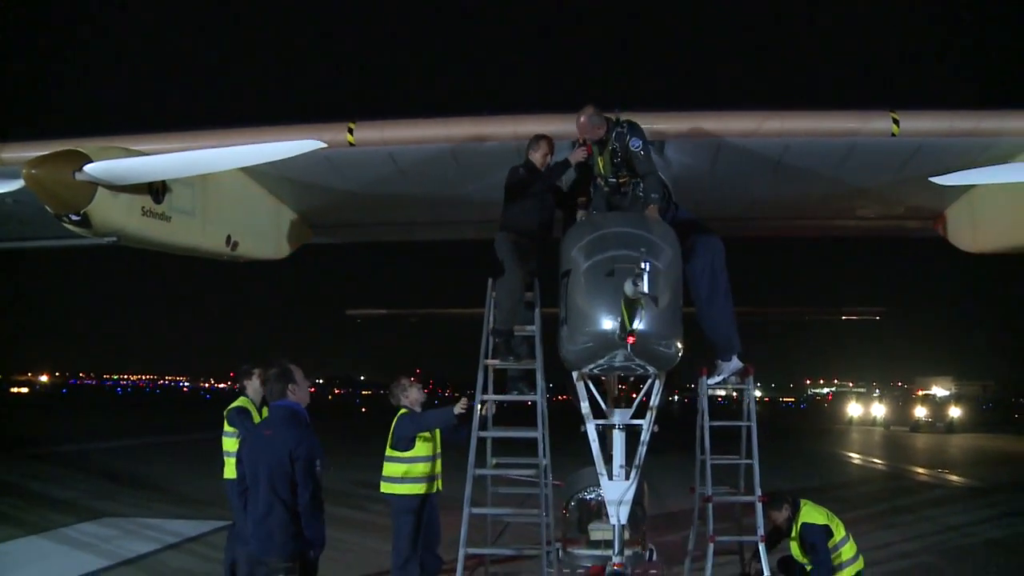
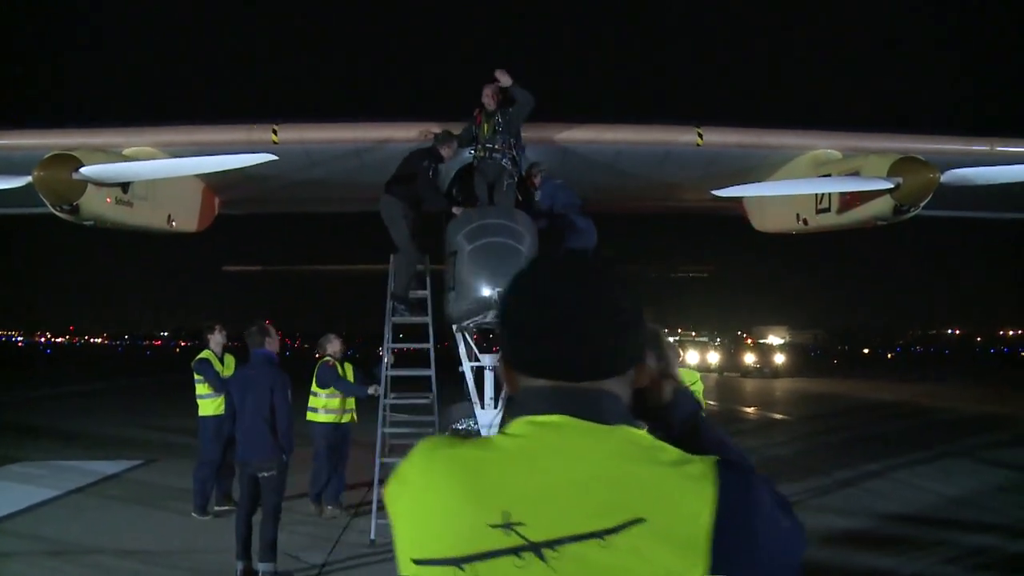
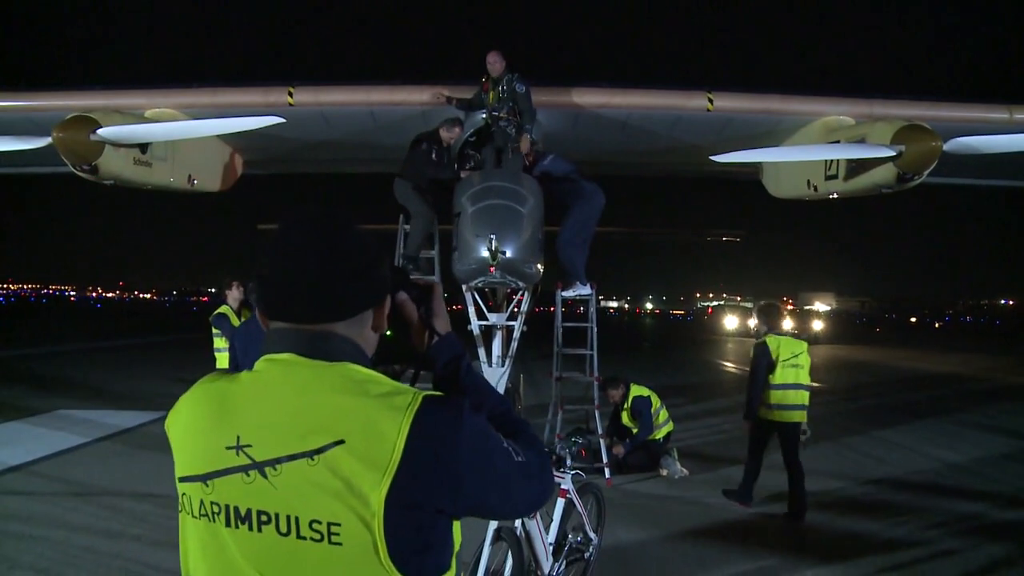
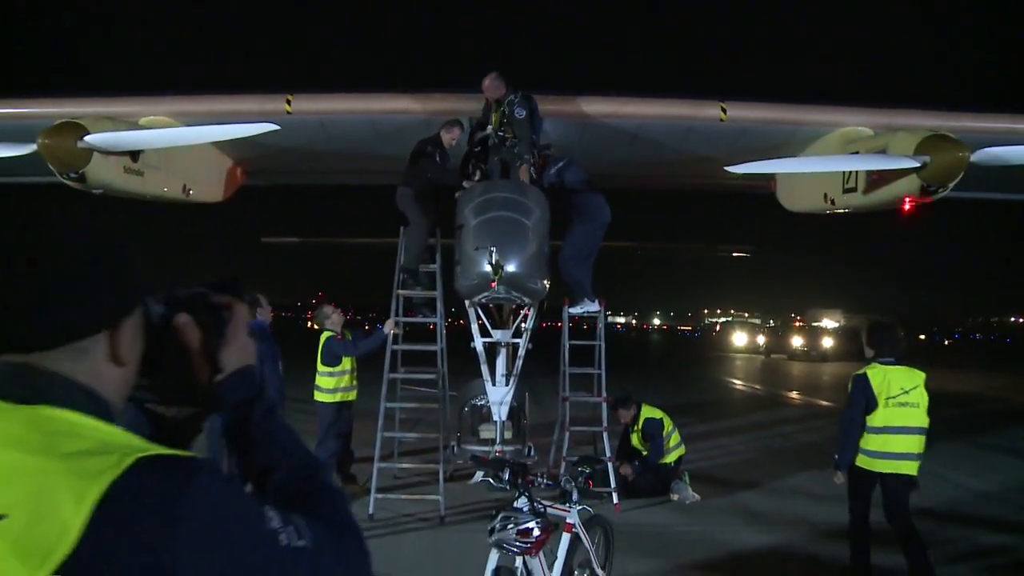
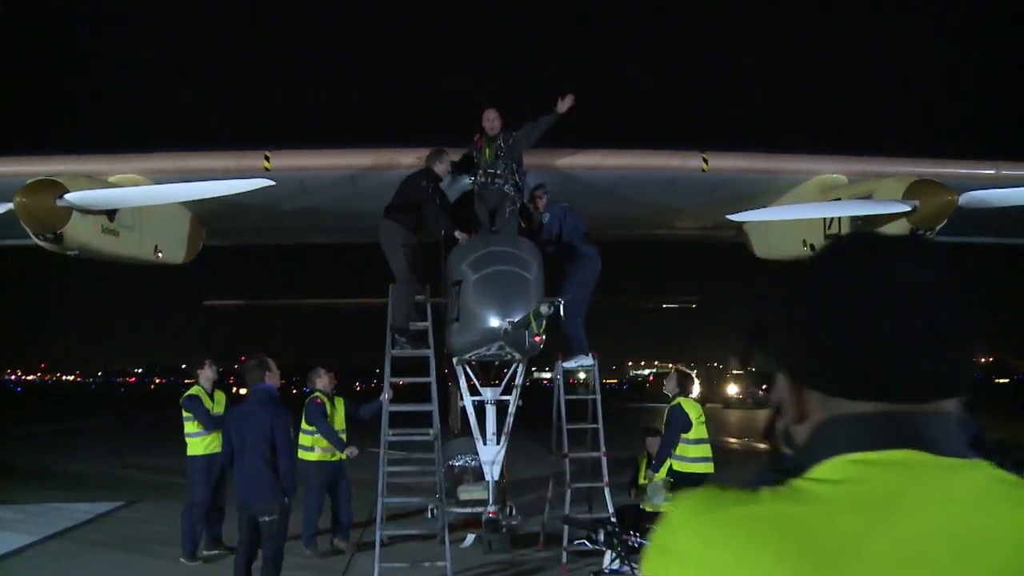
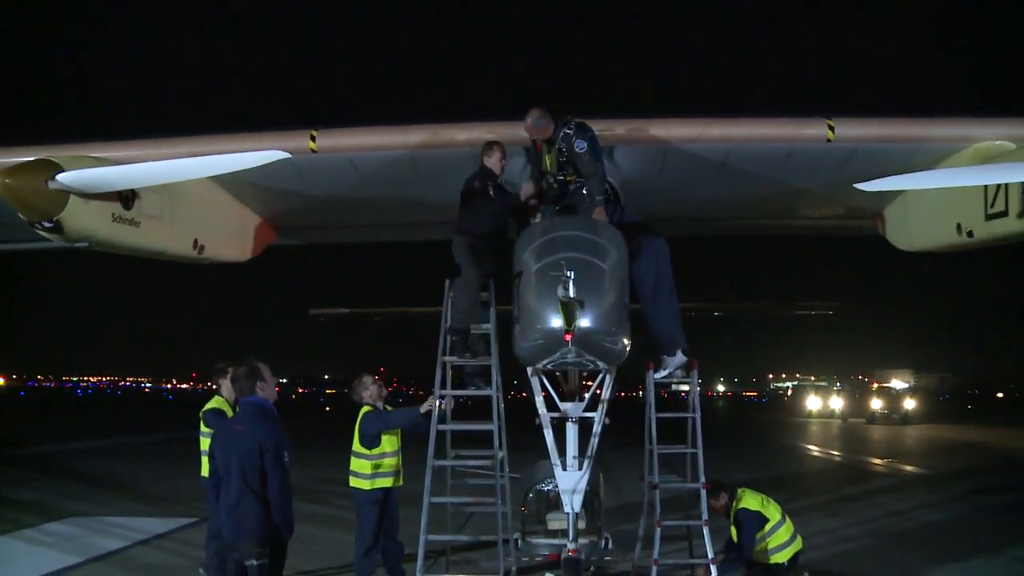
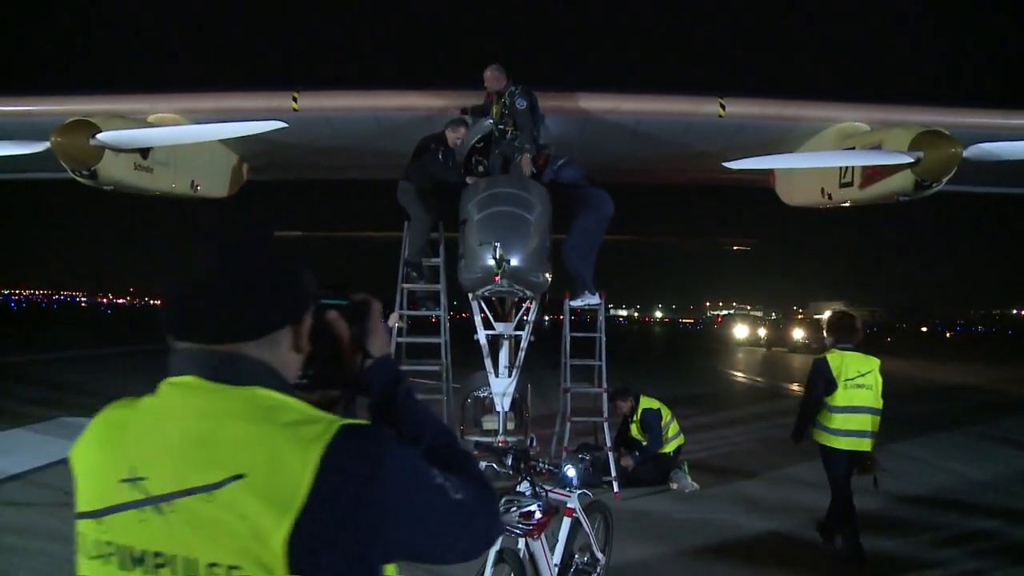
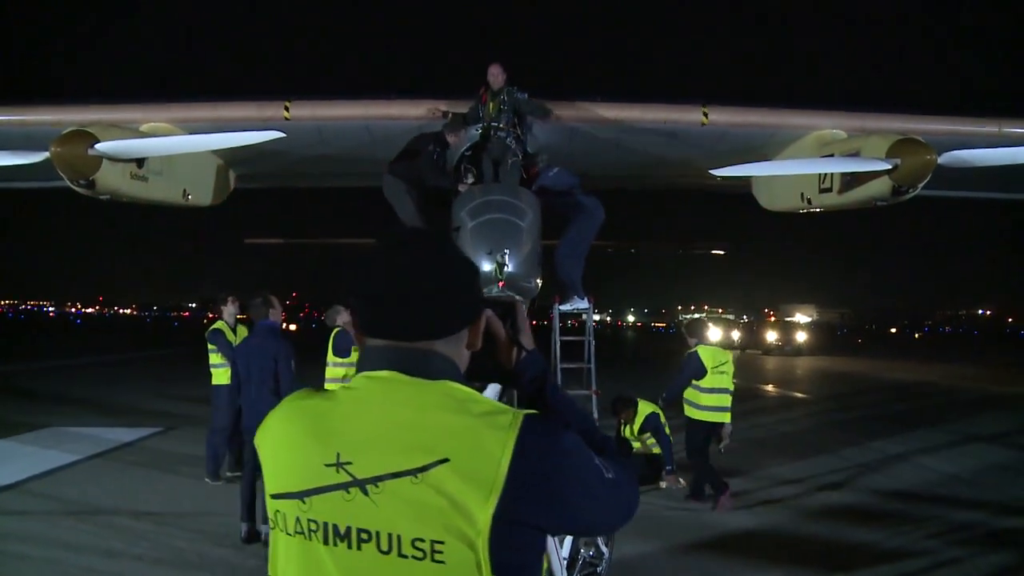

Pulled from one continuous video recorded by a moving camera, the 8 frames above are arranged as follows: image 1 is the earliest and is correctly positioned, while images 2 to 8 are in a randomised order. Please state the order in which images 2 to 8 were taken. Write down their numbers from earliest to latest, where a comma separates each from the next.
6, 4, 7, 3, 8, 2, 5
